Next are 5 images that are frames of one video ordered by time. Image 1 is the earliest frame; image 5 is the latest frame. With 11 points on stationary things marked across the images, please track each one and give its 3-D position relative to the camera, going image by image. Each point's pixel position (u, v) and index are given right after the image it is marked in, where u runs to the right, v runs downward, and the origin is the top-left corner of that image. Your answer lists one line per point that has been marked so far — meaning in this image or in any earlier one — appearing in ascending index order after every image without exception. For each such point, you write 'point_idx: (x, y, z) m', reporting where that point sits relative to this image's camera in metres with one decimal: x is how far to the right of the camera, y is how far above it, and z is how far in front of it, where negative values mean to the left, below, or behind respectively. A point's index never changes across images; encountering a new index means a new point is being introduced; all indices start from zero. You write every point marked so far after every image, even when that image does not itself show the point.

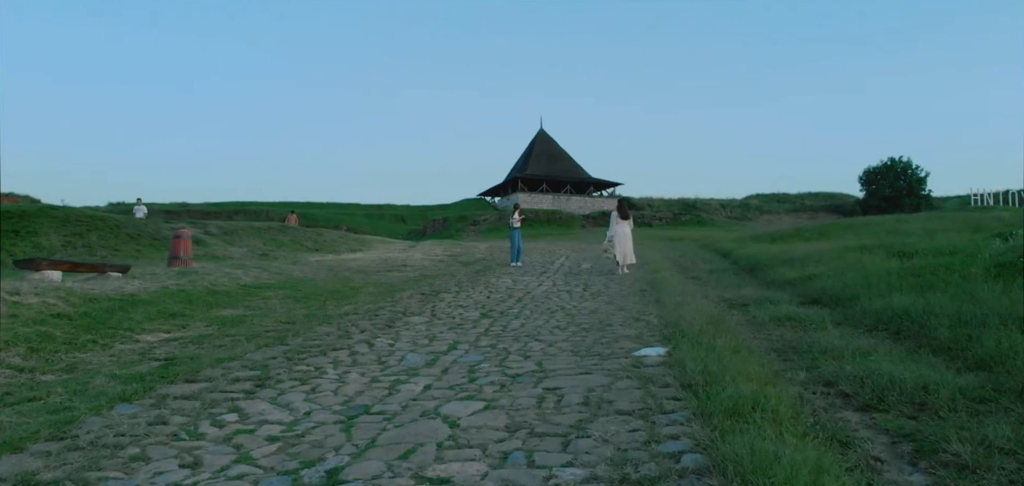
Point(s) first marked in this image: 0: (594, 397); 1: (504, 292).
0: (+0.6, -1.2, +5.6) m
1: (-0.1, -0.9, +13.6) m
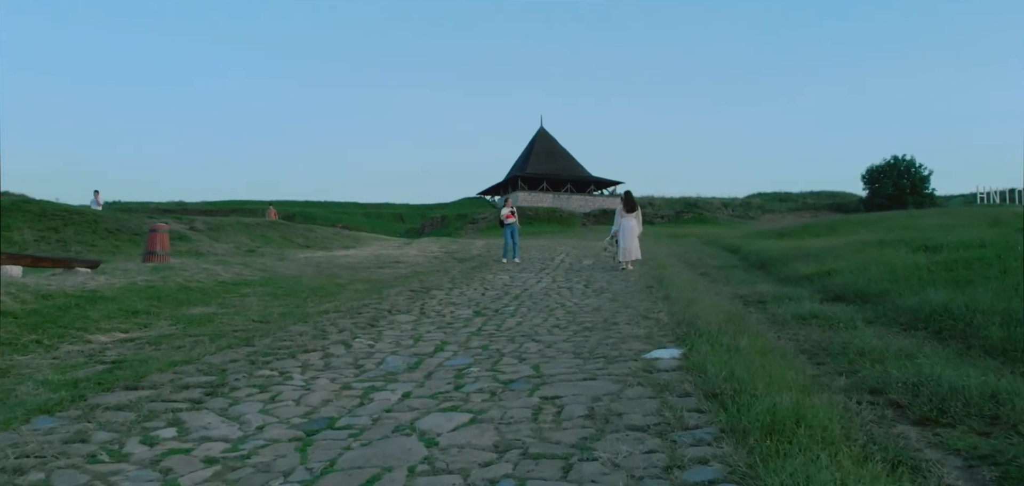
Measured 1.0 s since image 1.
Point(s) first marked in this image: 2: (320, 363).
0: (+0.6, -1.1, +4.7) m
1: (-0.2, -0.8, +12.7) m
2: (-1.8, -1.1, +6.8) m
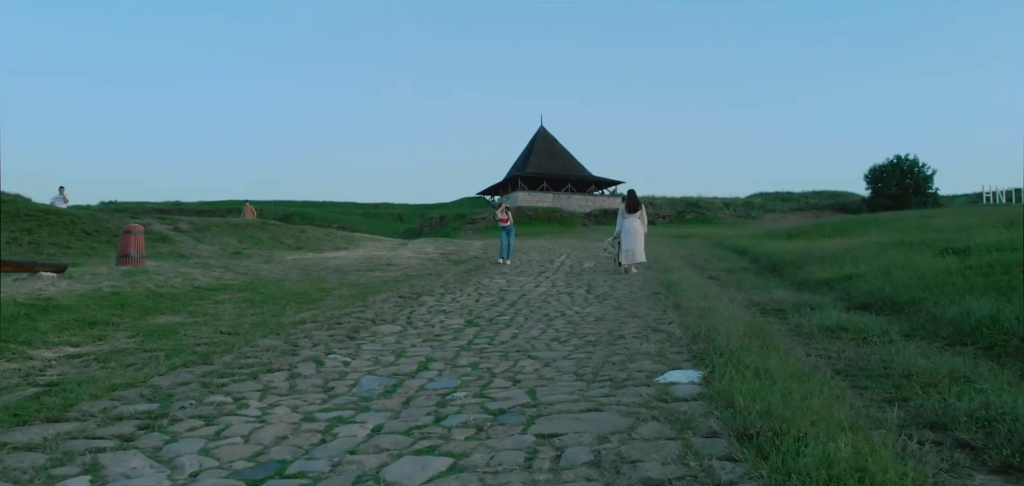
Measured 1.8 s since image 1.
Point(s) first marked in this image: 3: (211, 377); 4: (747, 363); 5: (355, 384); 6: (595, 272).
0: (+0.5, -1.1, +3.9) m
1: (-0.3, -0.8, +11.8) m
2: (-1.9, -1.2, +5.9) m
3: (-2.5, -1.1, +6.0) m
4: (+1.8, -0.9, +5.4) m
5: (-1.3, -1.2, +6.0) m
6: (+1.7, -0.6, +14.8) m
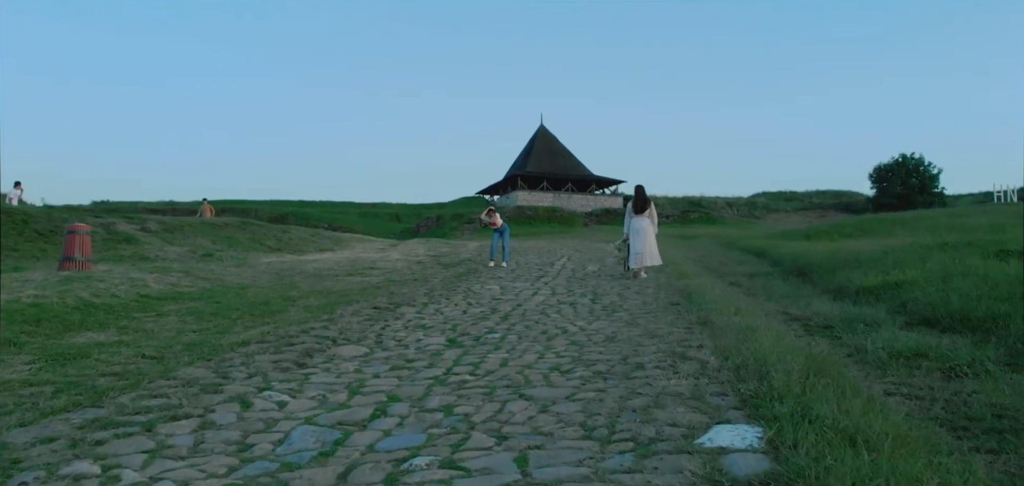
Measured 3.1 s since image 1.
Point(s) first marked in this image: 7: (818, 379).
0: (+0.4, -1.2, +2.3) m
1: (-0.4, -0.9, +10.2) m
2: (-2.0, -1.2, +4.3) m
3: (-2.6, -1.2, +4.5) m
4: (+1.7, -0.9, +3.8) m
5: (-1.4, -1.2, +4.4) m
6: (+1.6, -0.6, +13.2) m
7: (+2.0, -0.9, +4.7) m
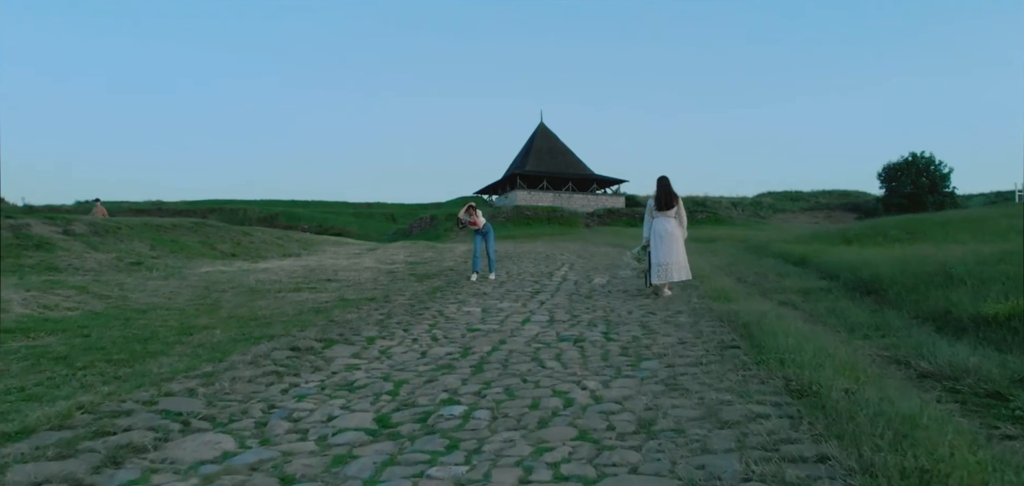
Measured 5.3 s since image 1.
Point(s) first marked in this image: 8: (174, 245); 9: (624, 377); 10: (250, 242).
0: (+0.2, -1.3, -0.6) m
1: (-0.5, -1.0, +7.3) m
2: (-2.1, -1.3, +1.4) m
3: (-2.8, -1.3, +1.5) m
4: (+1.5, -1.0, +0.9) m
5: (-1.6, -1.3, +1.5) m
6: (+1.4, -0.7, +10.3) m
7: (+1.8, -1.0, +1.8) m
8: (-8.0, -0.1, +17.2) m
9: (+0.8, -1.0, +5.3) m
10: (-7.2, 0.0, +19.9) m
